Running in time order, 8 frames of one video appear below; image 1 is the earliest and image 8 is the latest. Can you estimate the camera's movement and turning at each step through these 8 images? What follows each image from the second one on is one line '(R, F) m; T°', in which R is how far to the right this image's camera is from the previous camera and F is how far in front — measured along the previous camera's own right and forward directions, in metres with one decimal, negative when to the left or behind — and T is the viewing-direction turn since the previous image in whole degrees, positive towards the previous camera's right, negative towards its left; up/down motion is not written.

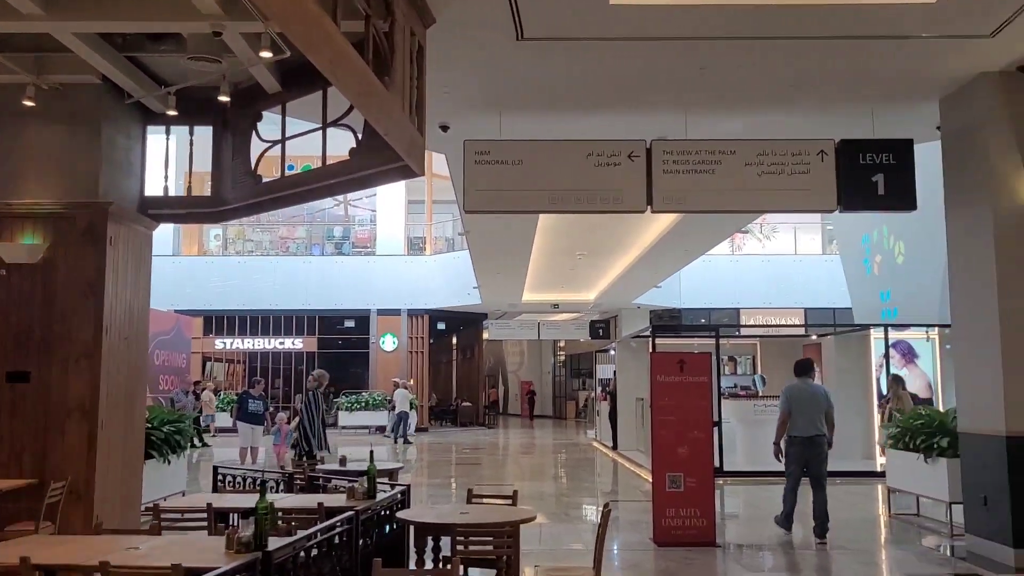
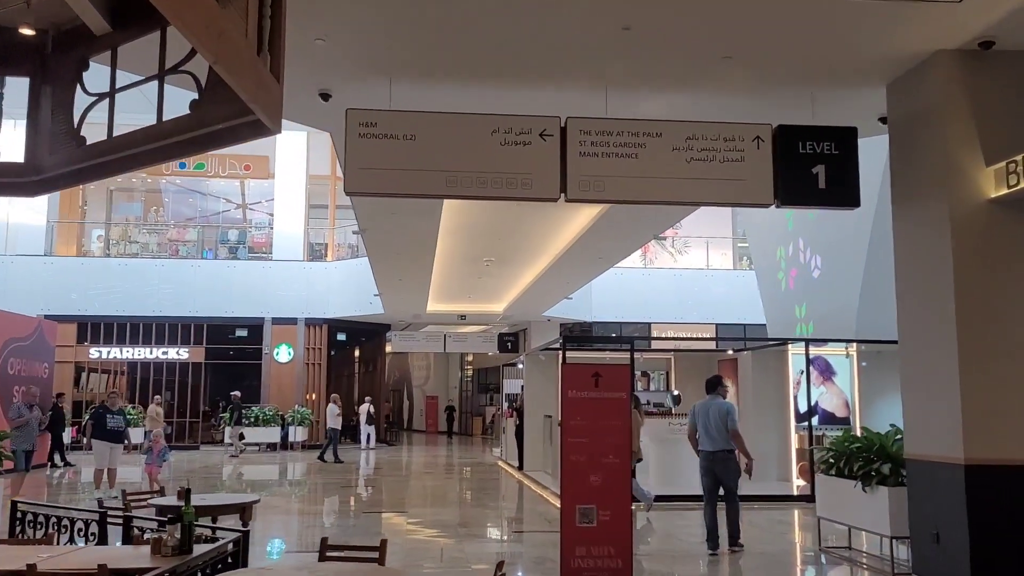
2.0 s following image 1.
(+0.1, +0.8) m; +6°
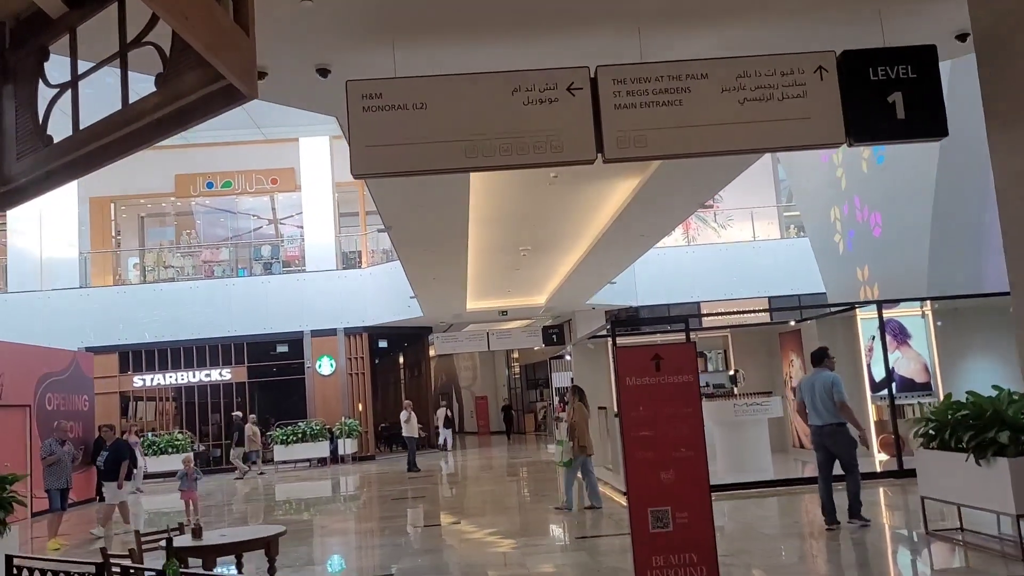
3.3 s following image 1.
(0.0, +0.6) m; -3°
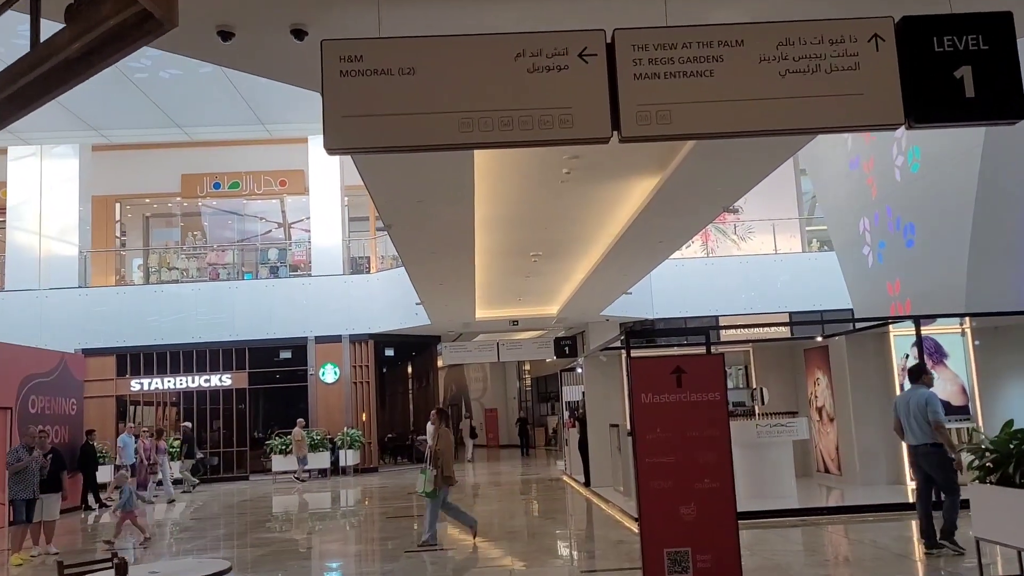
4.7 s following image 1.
(+0.1, +0.6) m; -1°
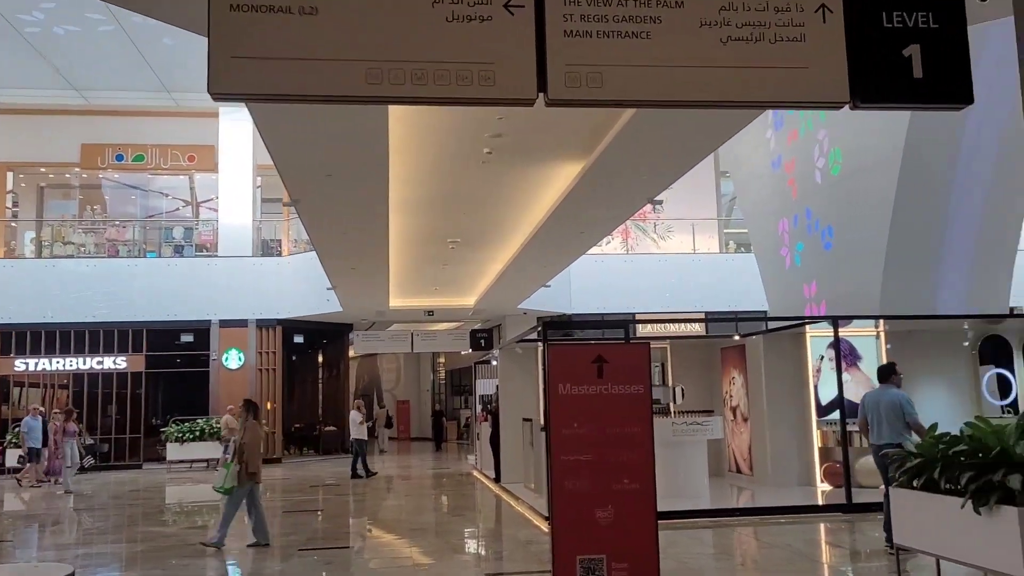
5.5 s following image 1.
(0.0, +0.4) m; +5°
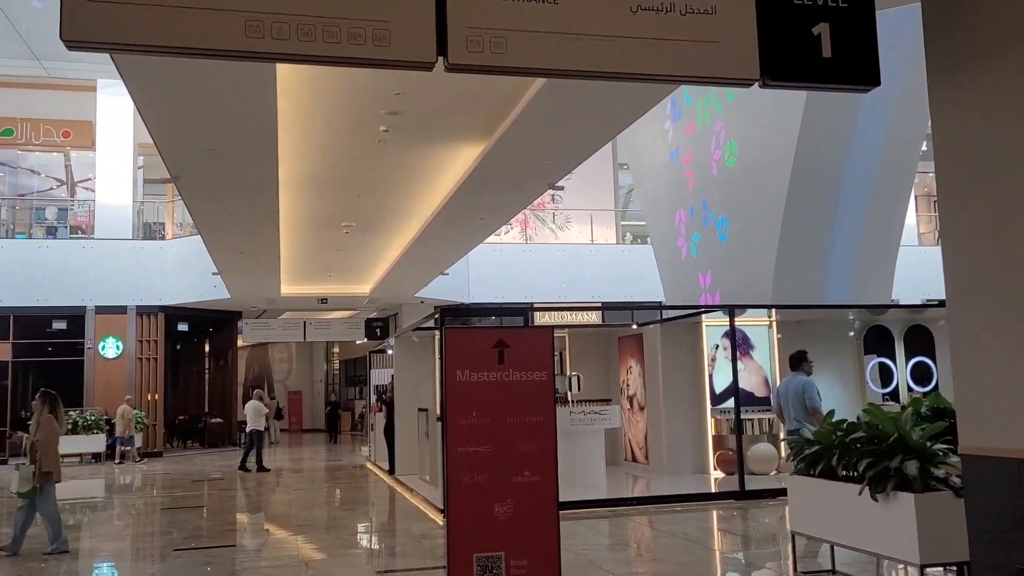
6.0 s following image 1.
(0.0, +0.2) m; +7°
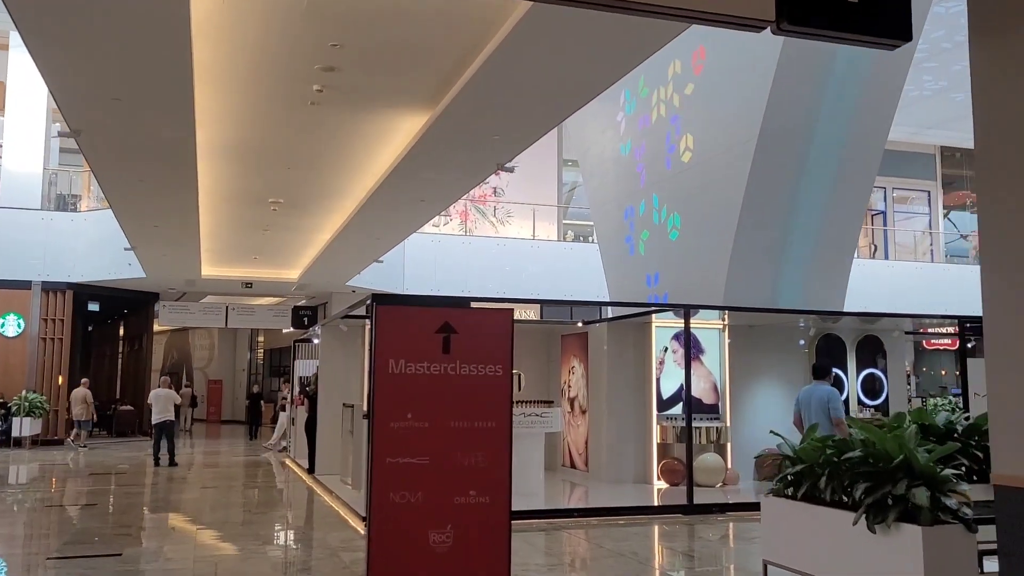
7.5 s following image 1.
(0.0, +0.6) m; +4°
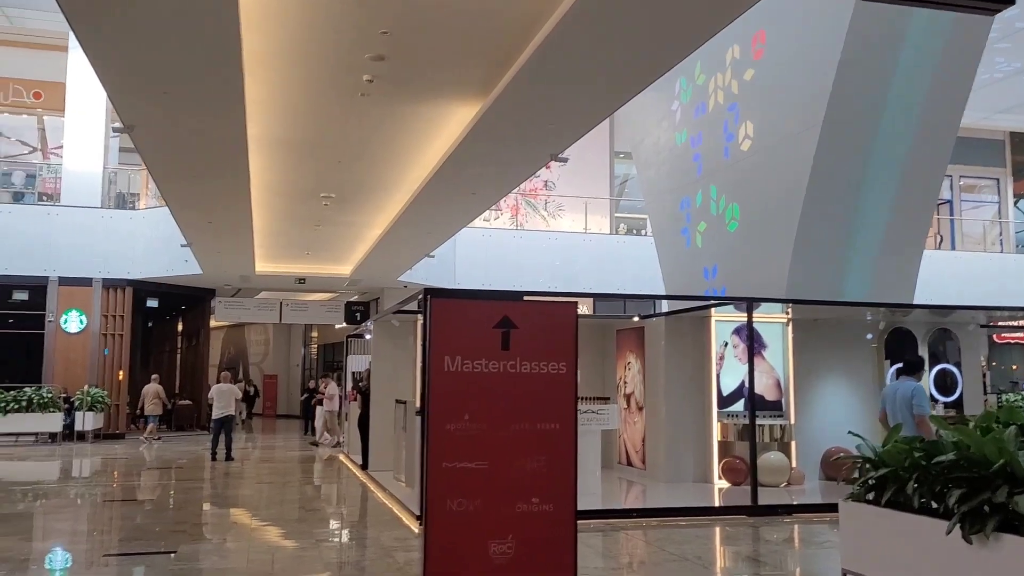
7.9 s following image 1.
(0.0, +0.2) m; -3°
